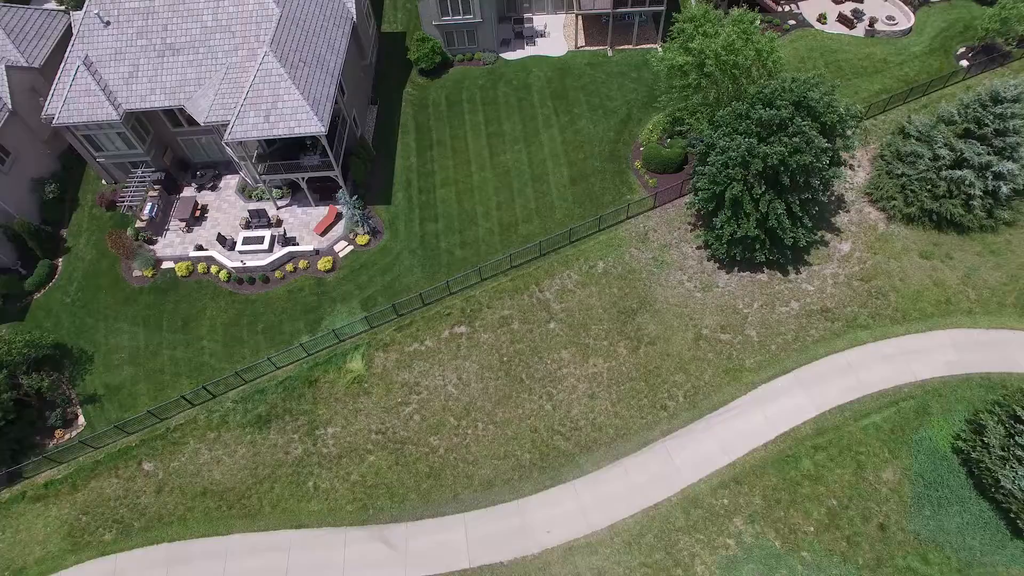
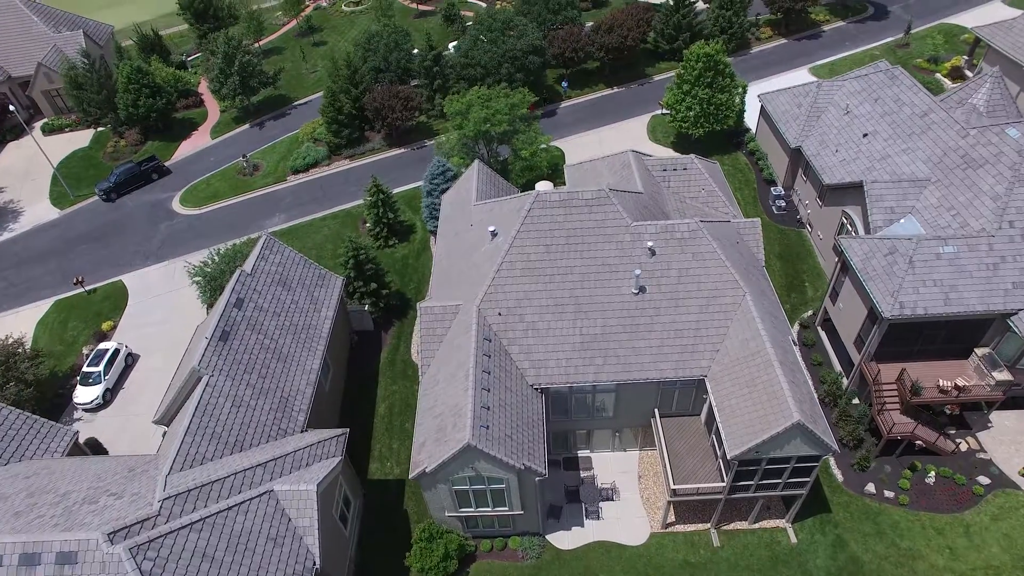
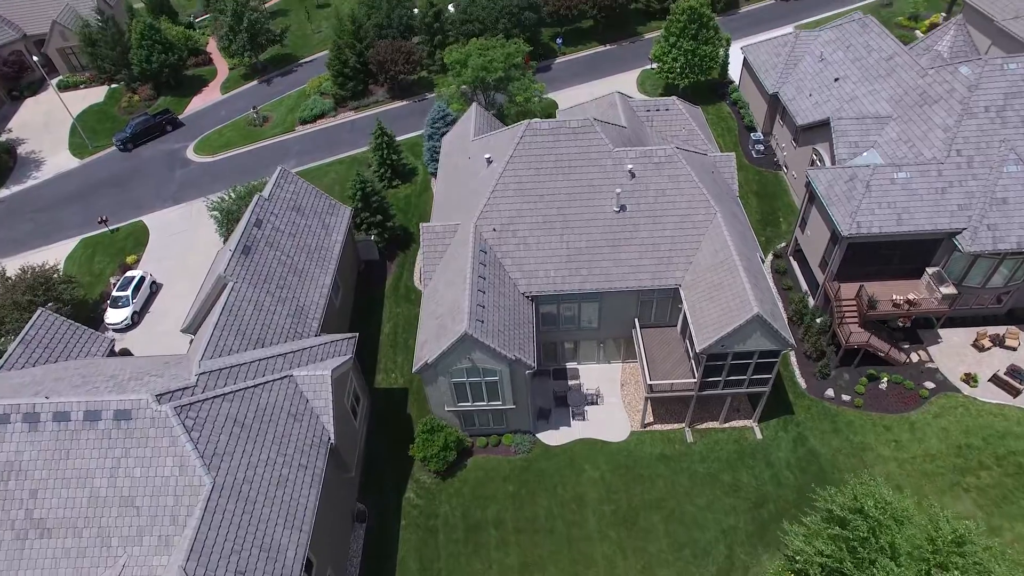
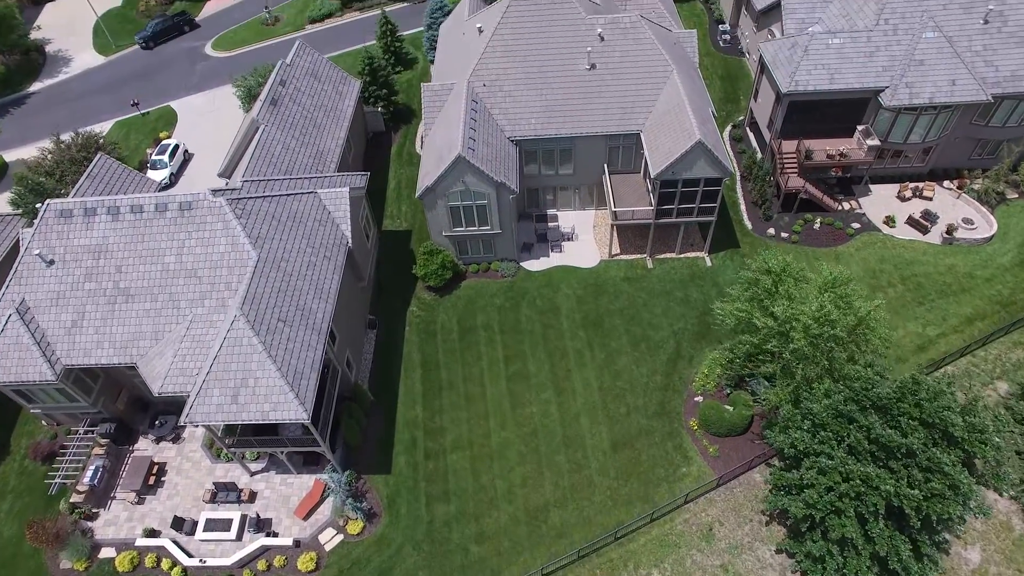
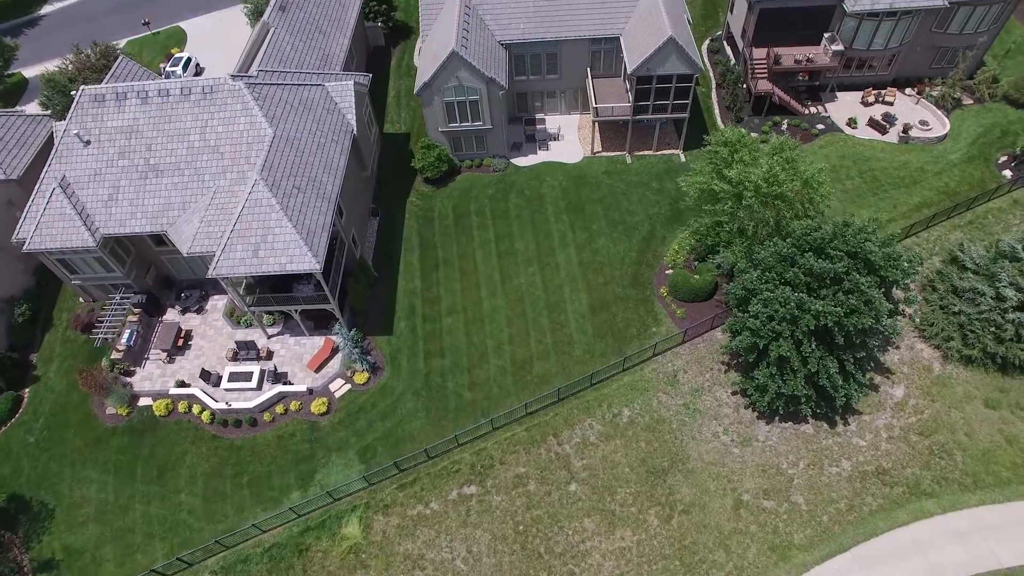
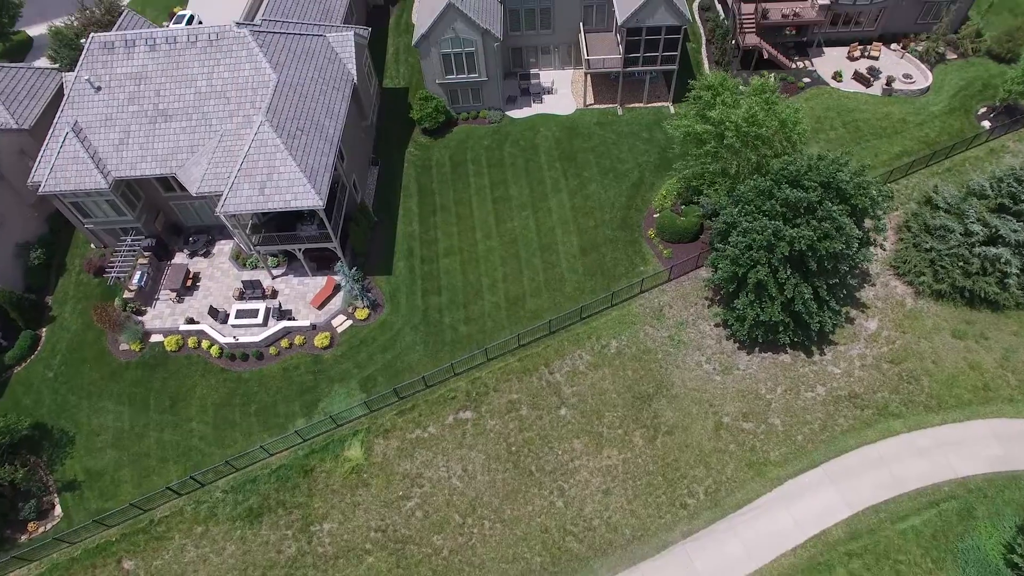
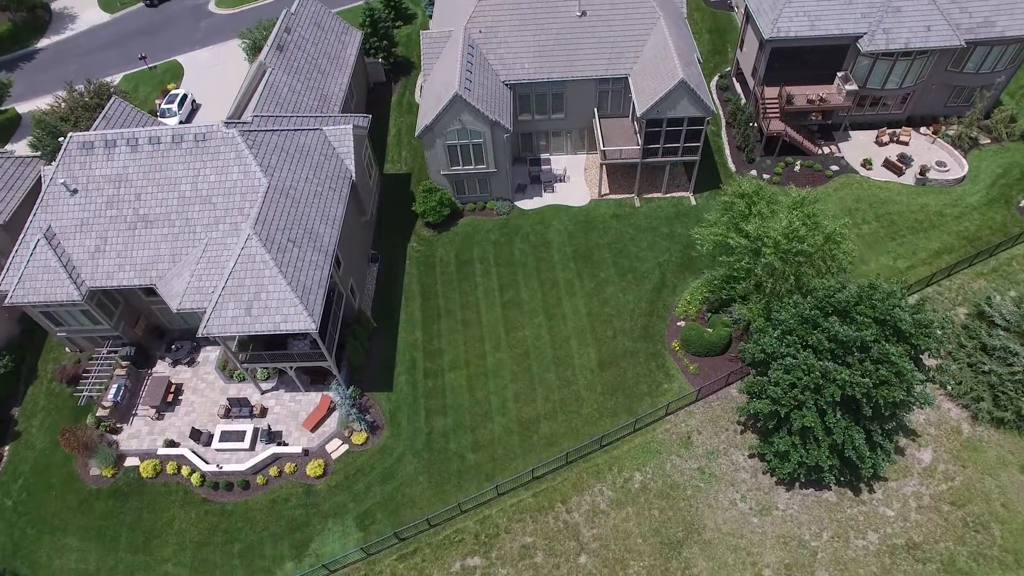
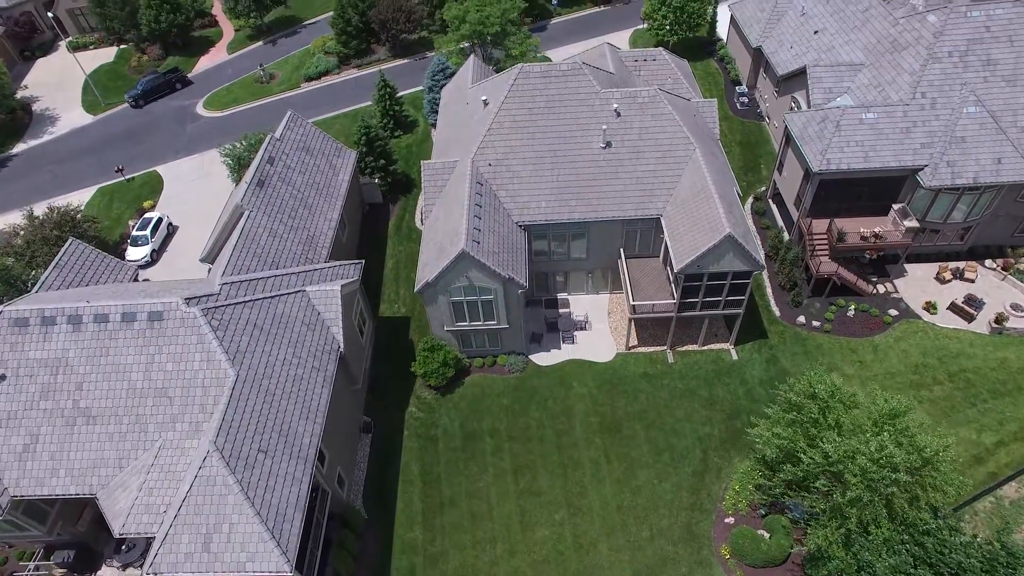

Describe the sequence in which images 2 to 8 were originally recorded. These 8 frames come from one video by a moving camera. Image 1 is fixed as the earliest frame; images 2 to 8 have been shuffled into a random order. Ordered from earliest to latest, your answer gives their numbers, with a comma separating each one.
6, 5, 7, 4, 8, 3, 2
